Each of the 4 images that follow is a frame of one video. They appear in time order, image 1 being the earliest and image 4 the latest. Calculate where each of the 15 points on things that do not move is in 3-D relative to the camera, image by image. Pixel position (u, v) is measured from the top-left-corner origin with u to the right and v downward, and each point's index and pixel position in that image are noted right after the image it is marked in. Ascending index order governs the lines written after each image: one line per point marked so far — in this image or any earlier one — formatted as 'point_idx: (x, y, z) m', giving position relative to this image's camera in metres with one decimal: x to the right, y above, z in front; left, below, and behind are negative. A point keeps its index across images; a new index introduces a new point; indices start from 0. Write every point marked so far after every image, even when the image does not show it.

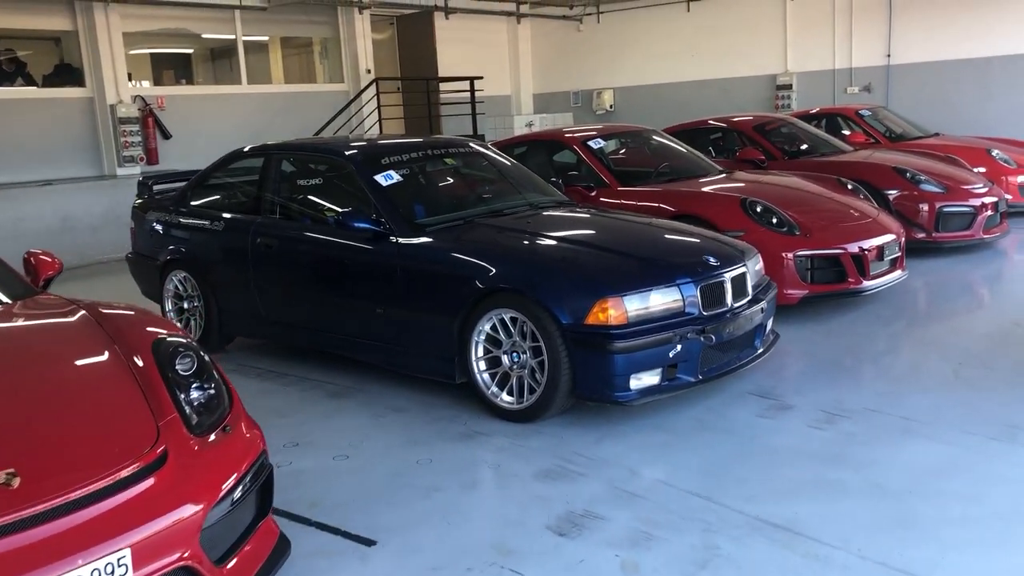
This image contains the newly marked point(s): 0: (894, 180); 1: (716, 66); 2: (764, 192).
0: (+2.4, +0.7, +5.9) m
1: (+2.5, +2.7, +11.2) m
2: (+1.4, +0.5, +5.0) m
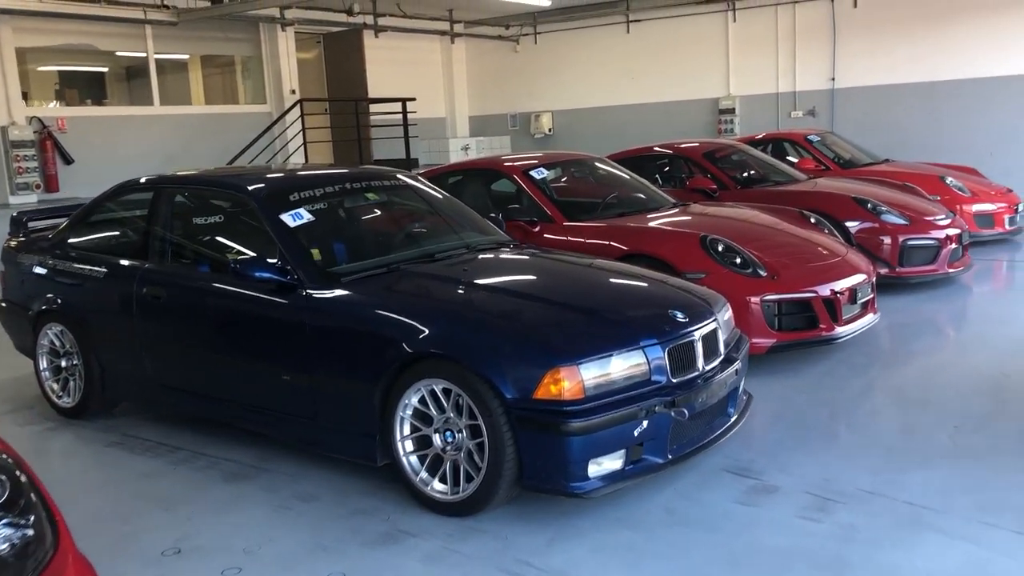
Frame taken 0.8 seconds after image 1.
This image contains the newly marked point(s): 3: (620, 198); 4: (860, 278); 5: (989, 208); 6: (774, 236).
0: (+2.1, +0.5, +5.6) m
1: (+1.7, +2.3, +10.9) m
2: (+1.0, +0.3, +4.6) m
3: (+0.6, +0.5, +5.2) m
4: (+1.6, 0.0, +4.2) m
5: (+3.6, +0.6, +7.1) m
6: (+1.3, +0.3, +4.5) m
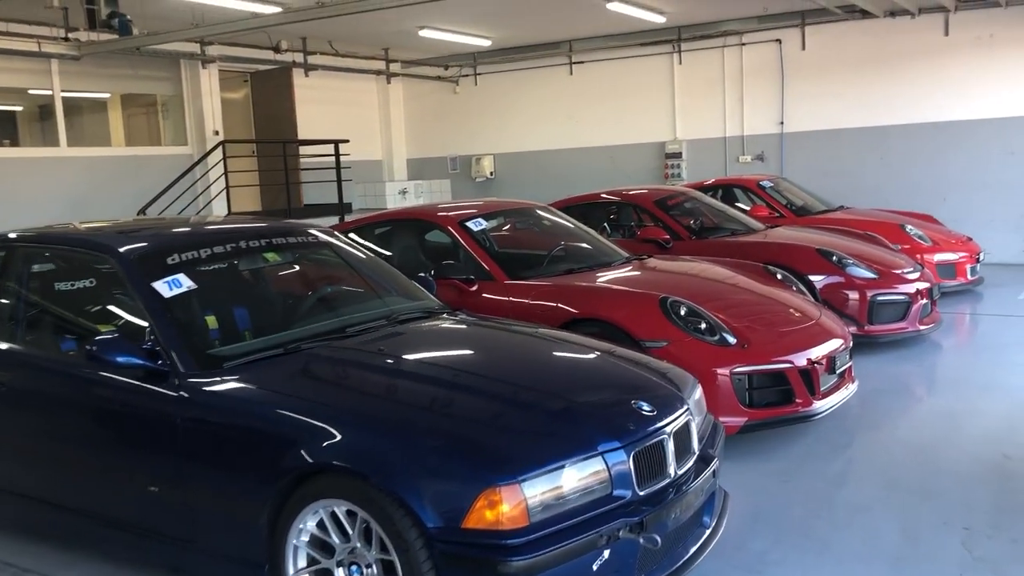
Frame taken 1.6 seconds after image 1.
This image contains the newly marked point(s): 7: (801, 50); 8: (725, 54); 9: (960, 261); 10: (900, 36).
0: (+1.7, +0.1, +5.2) m
1: (+1.0, +1.8, +10.5) m
2: (+0.8, 0.0, +4.1) m
3: (+0.3, +0.2, +4.7) m
4: (+1.3, -0.2, +3.7) m
5: (+3.2, +0.2, +6.7) m
6: (+1.0, 0.0, +4.1) m
7: (+2.9, +2.4, +9.2) m
8: (+2.2, +2.4, +9.7) m
9: (+3.3, +0.2, +6.8) m
10: (+3.7, +2.4, +8.7) m
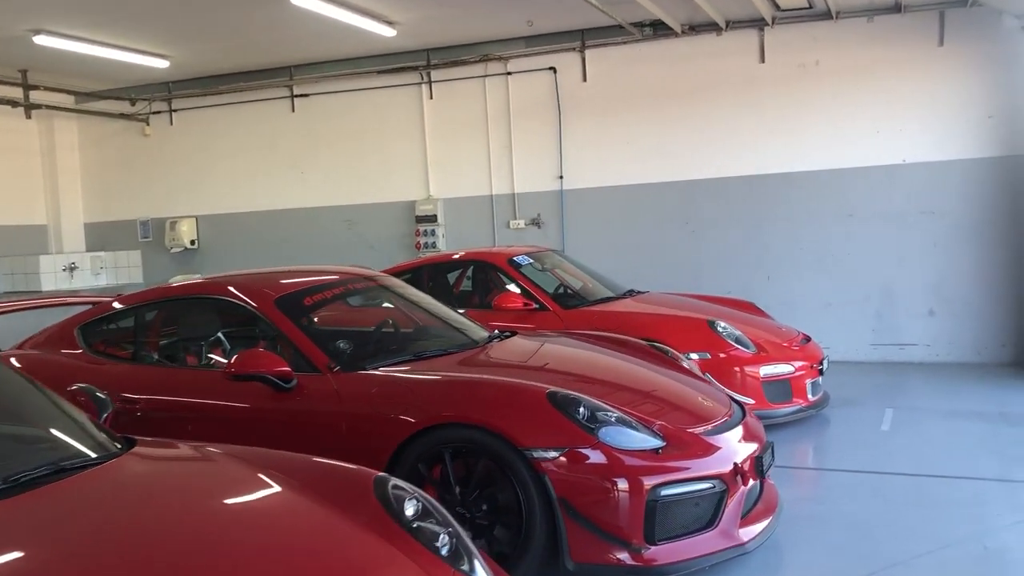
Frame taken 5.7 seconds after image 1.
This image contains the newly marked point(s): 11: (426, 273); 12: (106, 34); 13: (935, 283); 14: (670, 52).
0: (+0.1, -0.4, +2.7) m
1: (-1.5, +0.9, +7.9) m
2: (-0.6, -0.4, +1.5) m
3: (-1.2, -0.3, +2.0) m
4: (0.0, -0.7, +1.1) m
5: (+1.3, -0.4, +4.5) m
6: (-0.4, -0.5, +1.5) m
7: (+0.5, +1.6, +7.0) m
8: (-0.2, +1.6, +7.4) m
9: (+1.4, -0.4, +4.5) m
10: (+1.4, +1.6, +6.6) m
11: (-0.5, +0.1, +5.6) m
12: (-2.8, +1.7, +6.4) m
13: (+2.8, 0.0, +6.2) m
14: (+1.1, +1.7, +6.7) m
